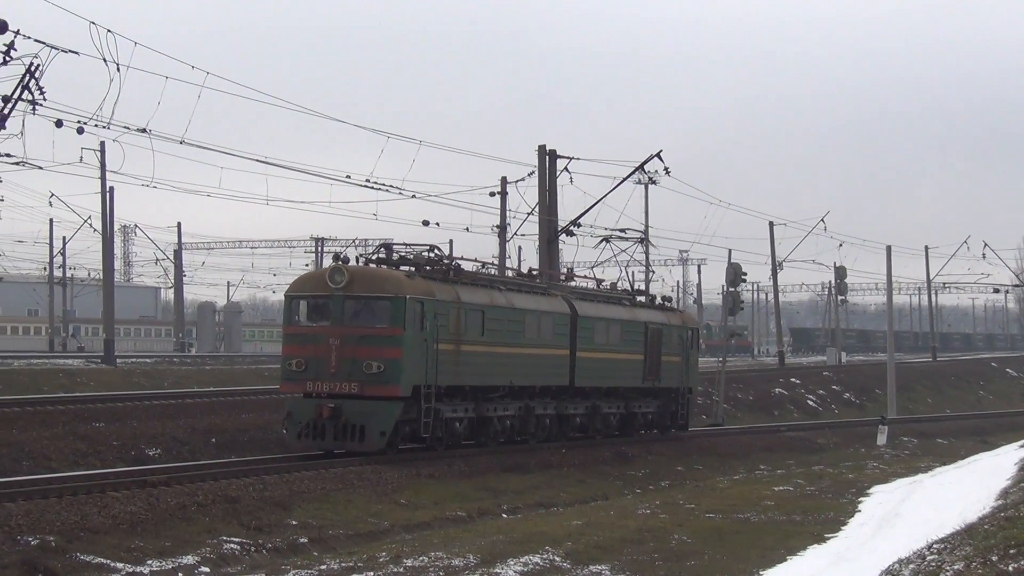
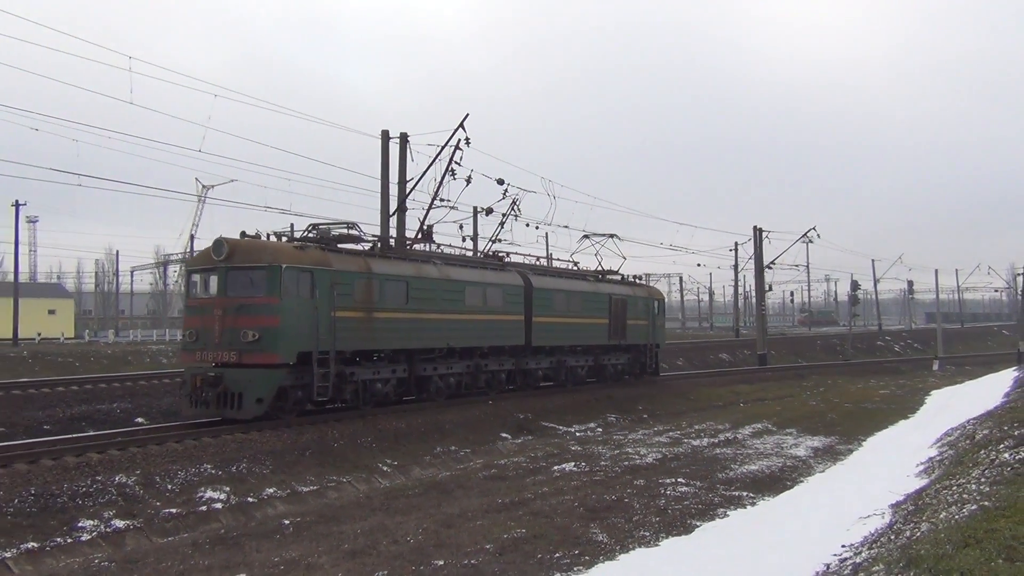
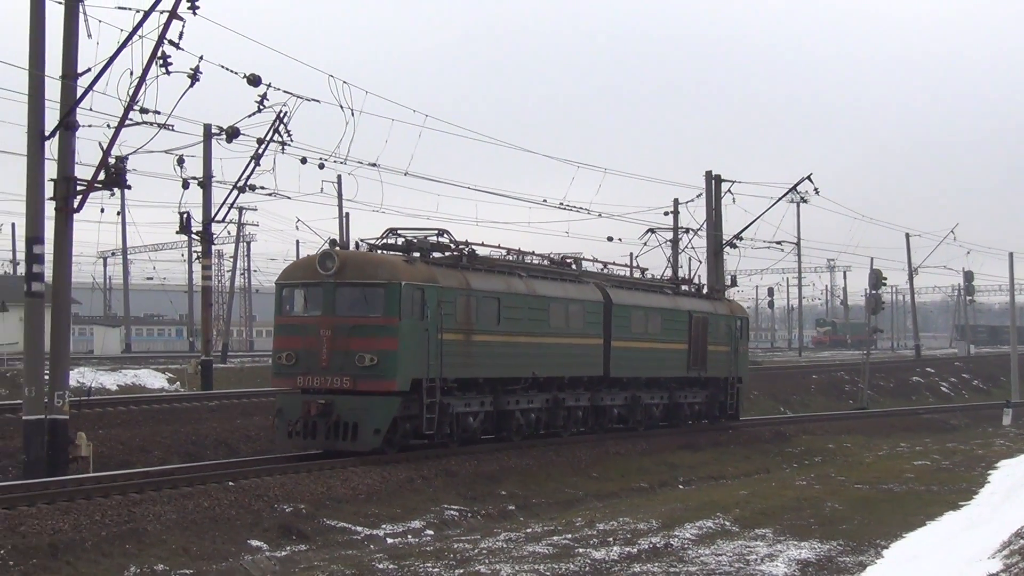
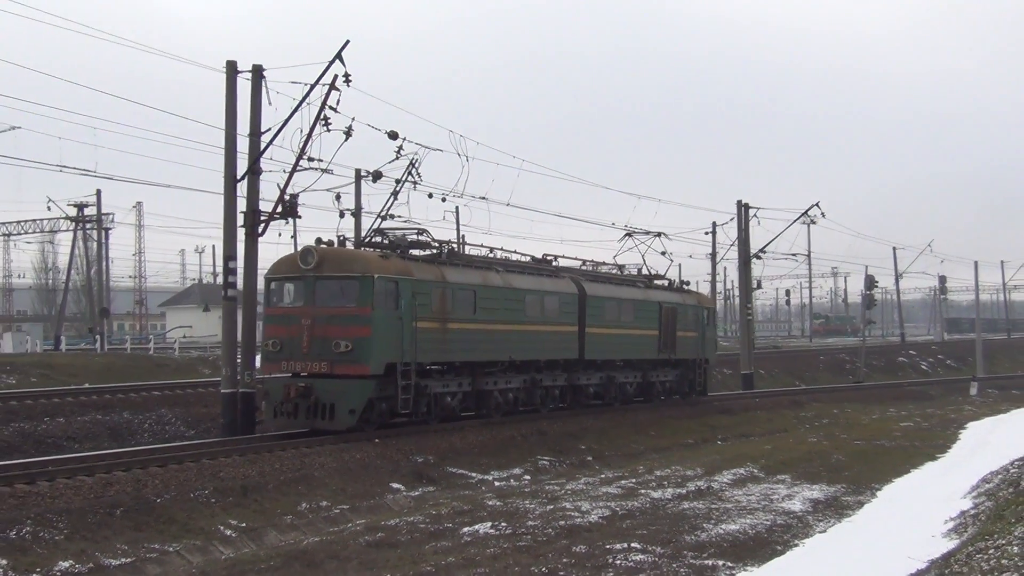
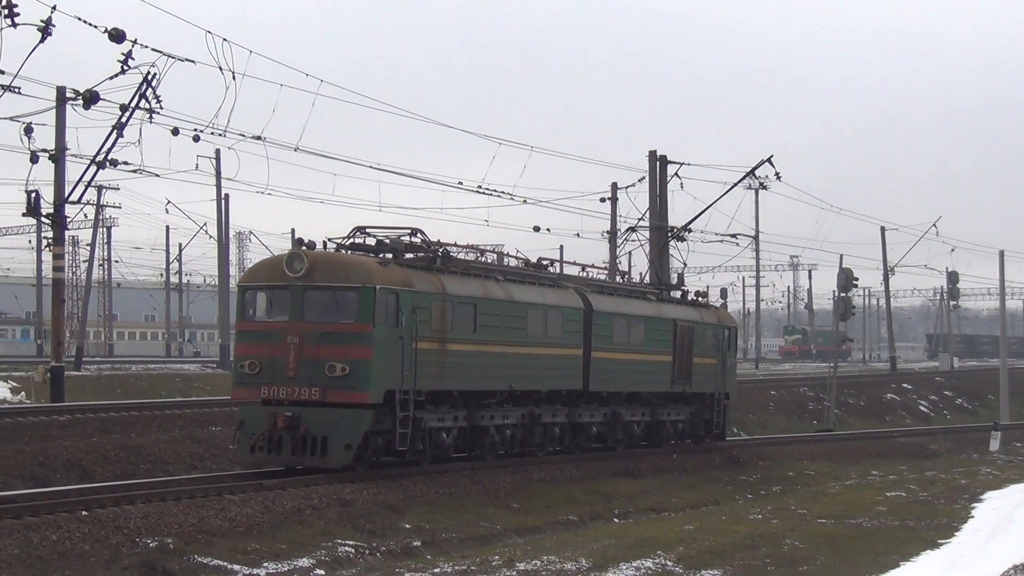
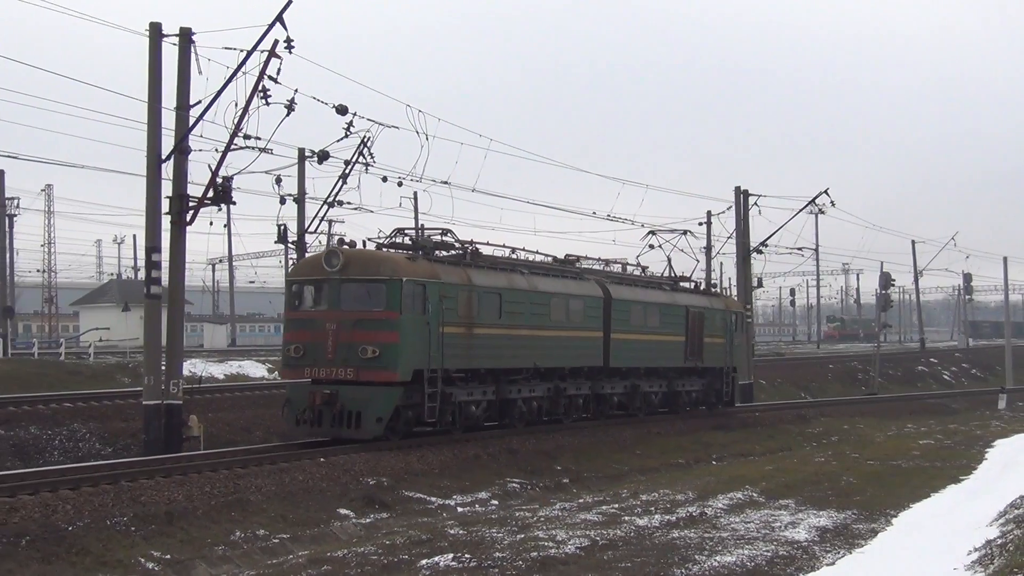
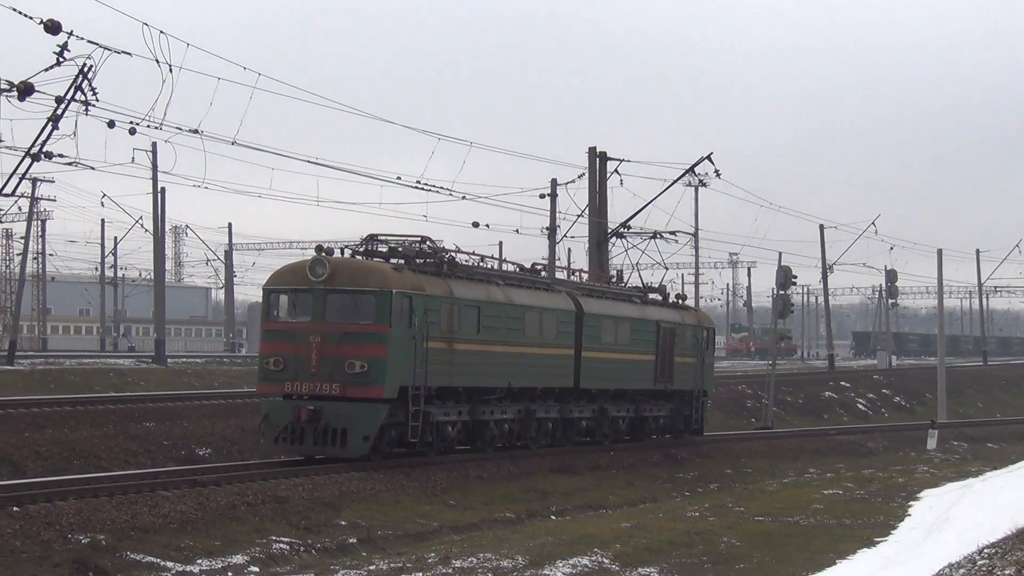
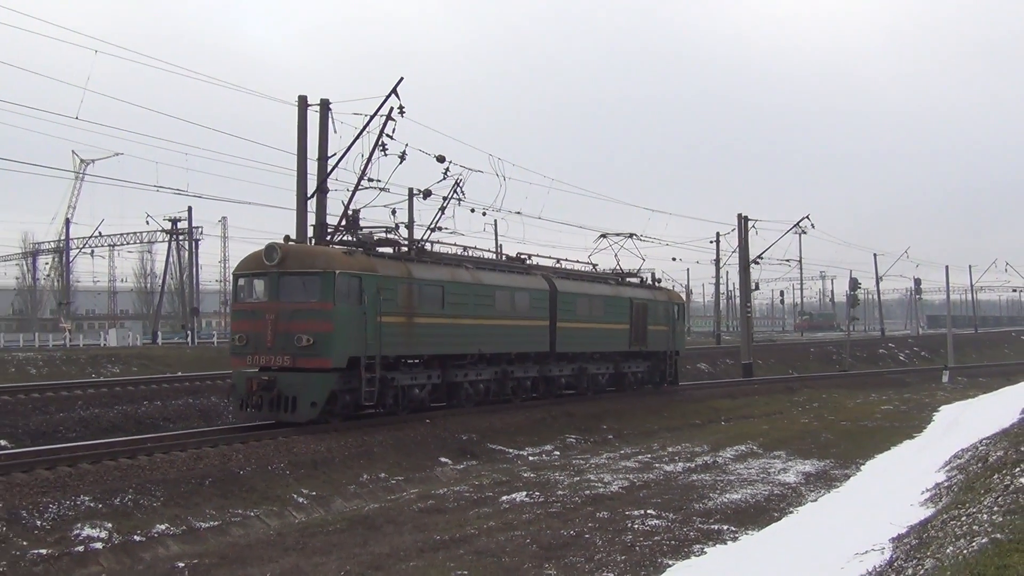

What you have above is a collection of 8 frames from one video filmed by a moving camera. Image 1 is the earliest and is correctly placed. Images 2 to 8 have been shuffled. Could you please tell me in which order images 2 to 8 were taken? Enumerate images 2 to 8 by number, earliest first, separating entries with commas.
7, 5, 3, 6, 4, 8, 2
